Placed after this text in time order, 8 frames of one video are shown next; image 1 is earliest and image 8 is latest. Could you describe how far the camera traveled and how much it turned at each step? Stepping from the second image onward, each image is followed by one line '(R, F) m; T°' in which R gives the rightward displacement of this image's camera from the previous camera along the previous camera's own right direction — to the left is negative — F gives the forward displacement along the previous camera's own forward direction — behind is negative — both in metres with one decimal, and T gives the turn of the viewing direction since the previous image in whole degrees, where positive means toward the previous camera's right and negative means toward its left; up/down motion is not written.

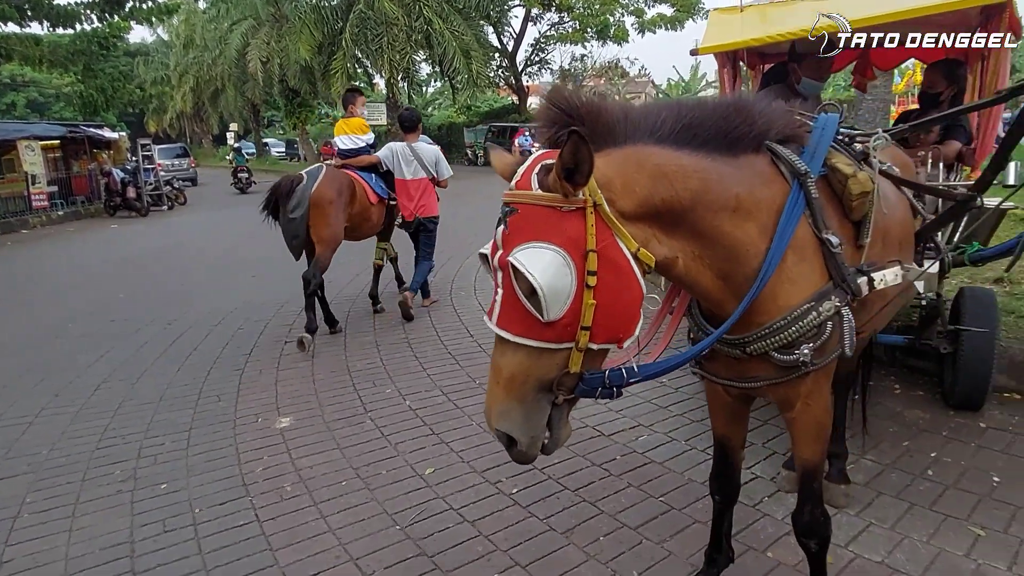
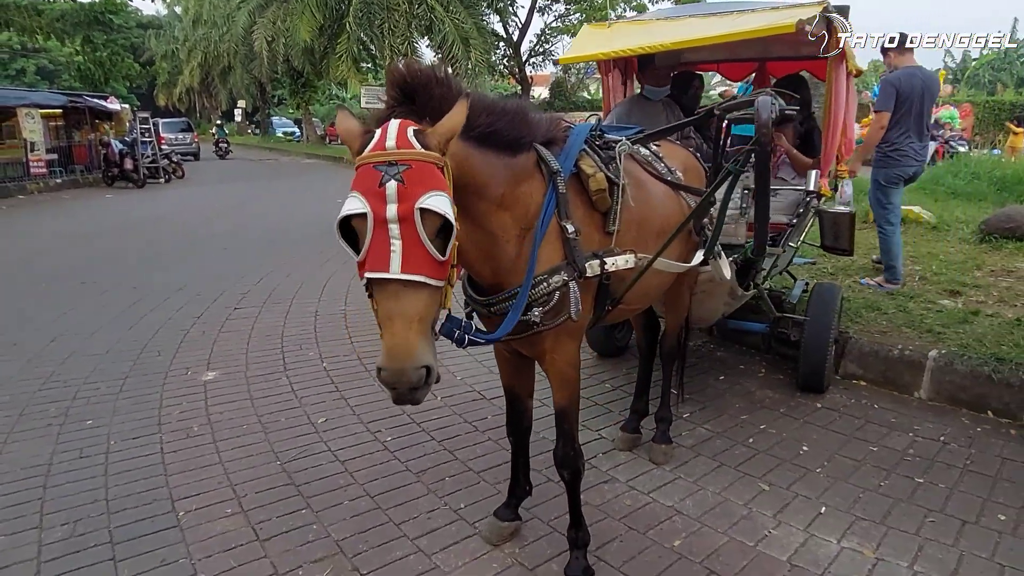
(+0.7, -0.5) m; 0°
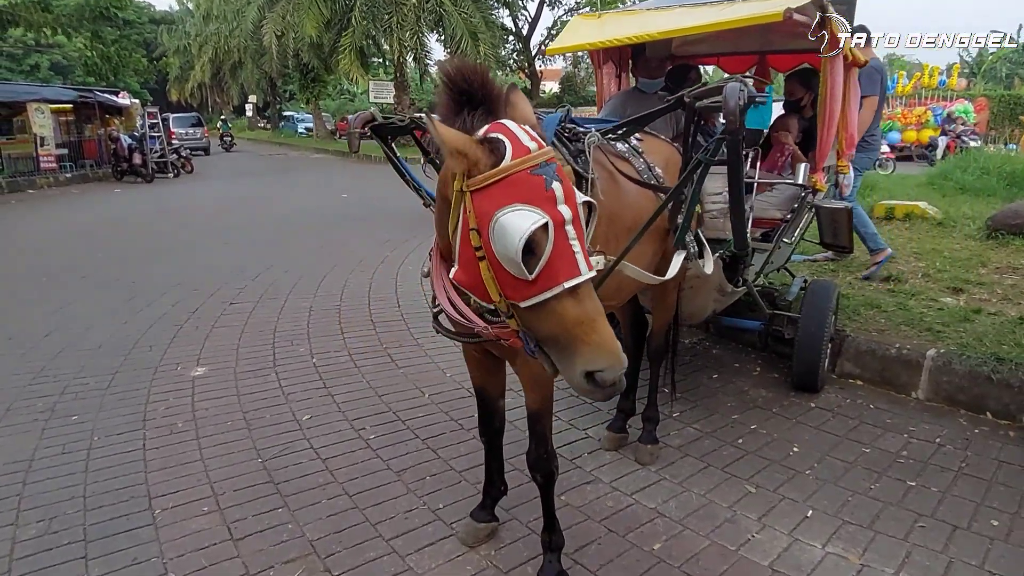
(+0.1, +0.1) m; -1°
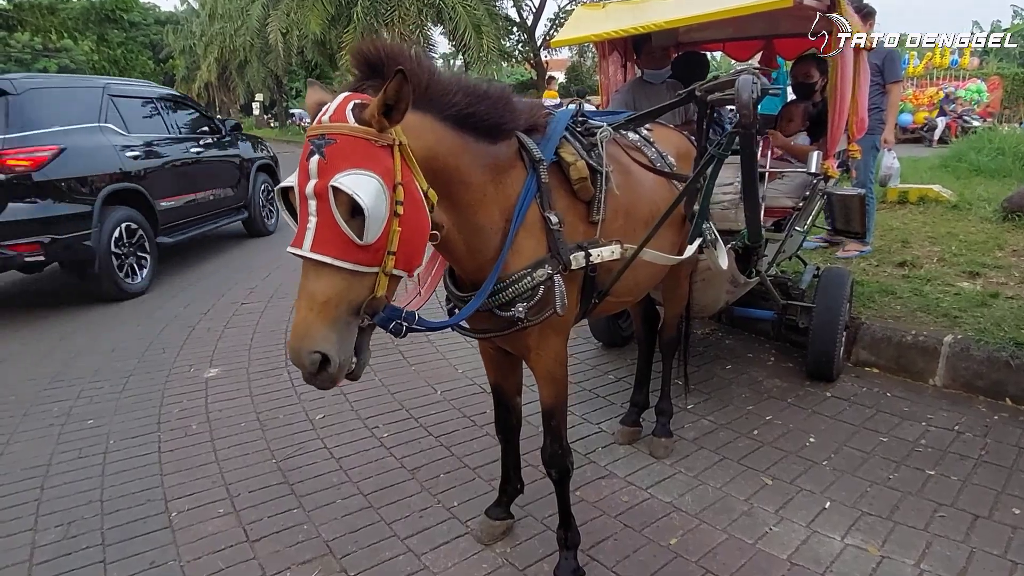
(0.0, 0.0) m; -1°
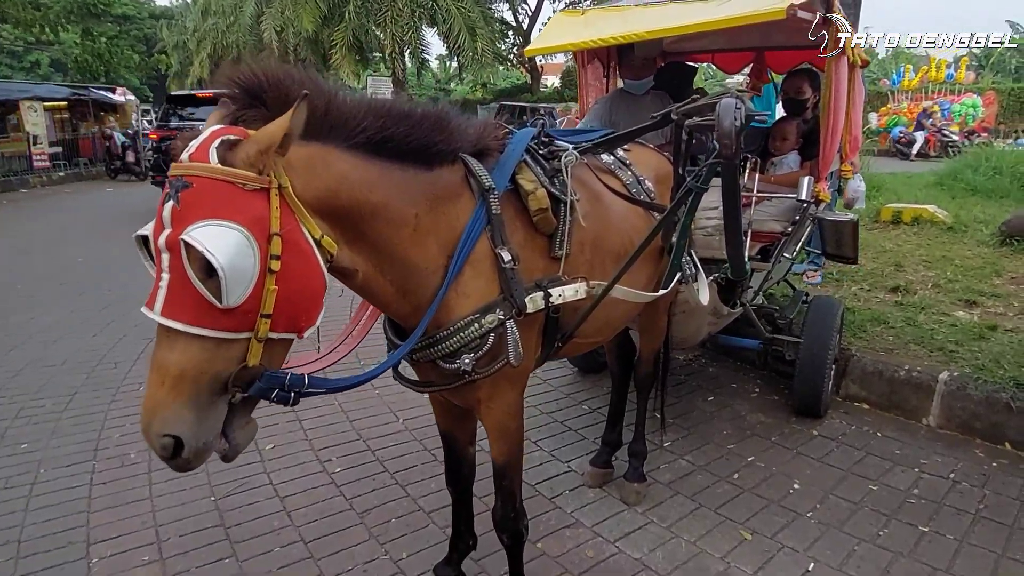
(+0.1, +0.3) m; +1°
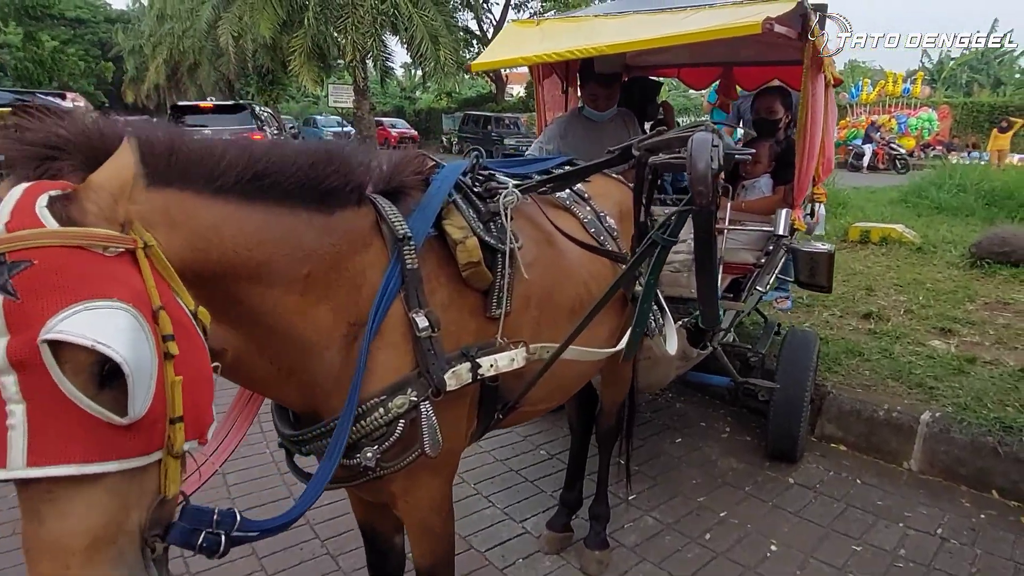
(+0.1, +0.4) m; +3°
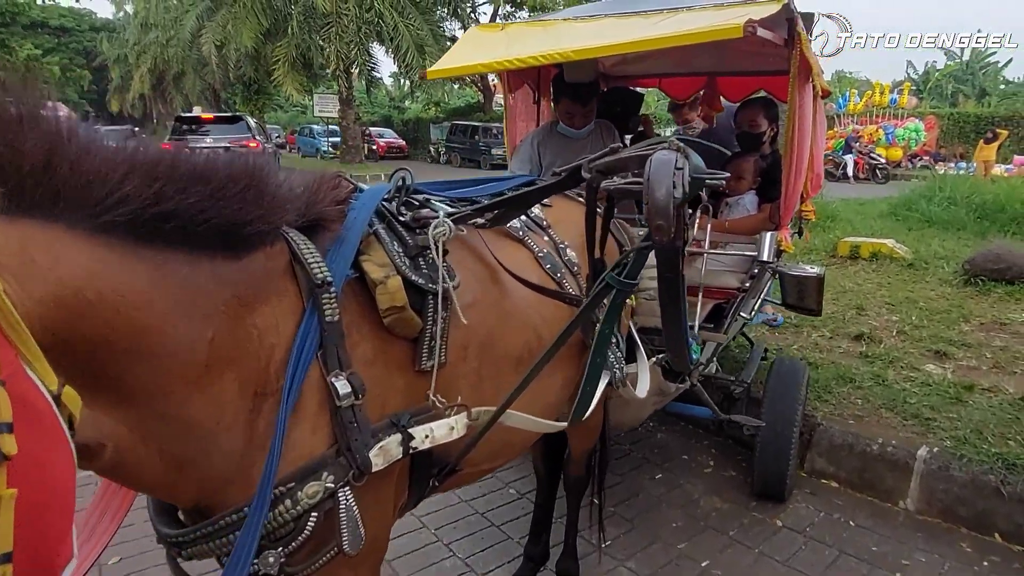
(+0.1, +0.3) m; +1°
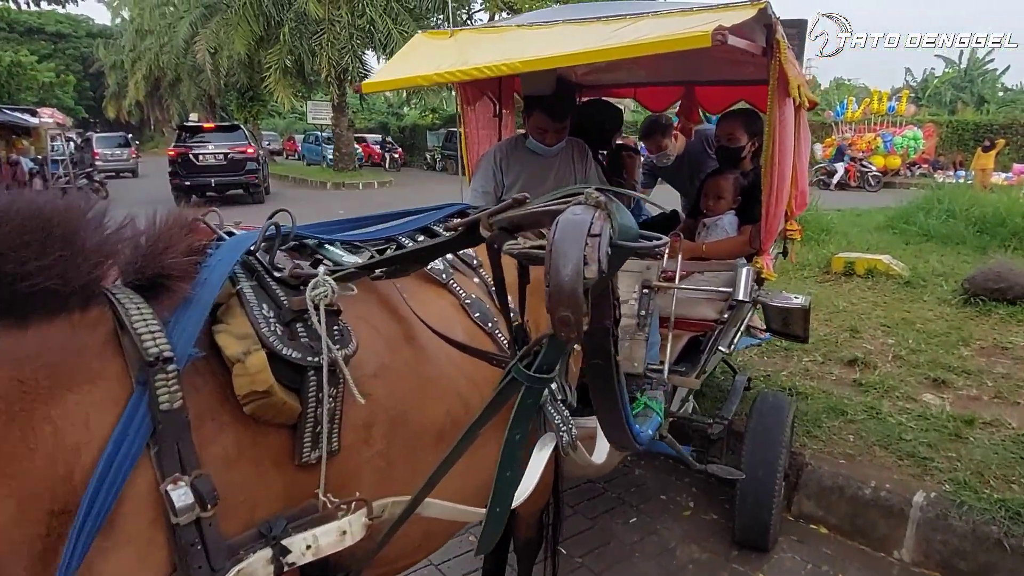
(+0.2, +0.3) m; 0°
